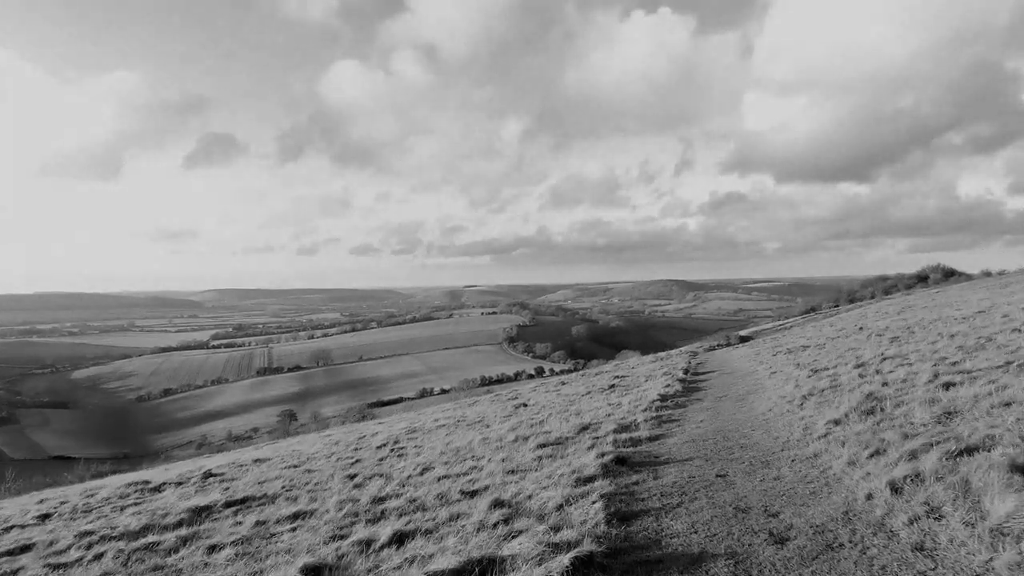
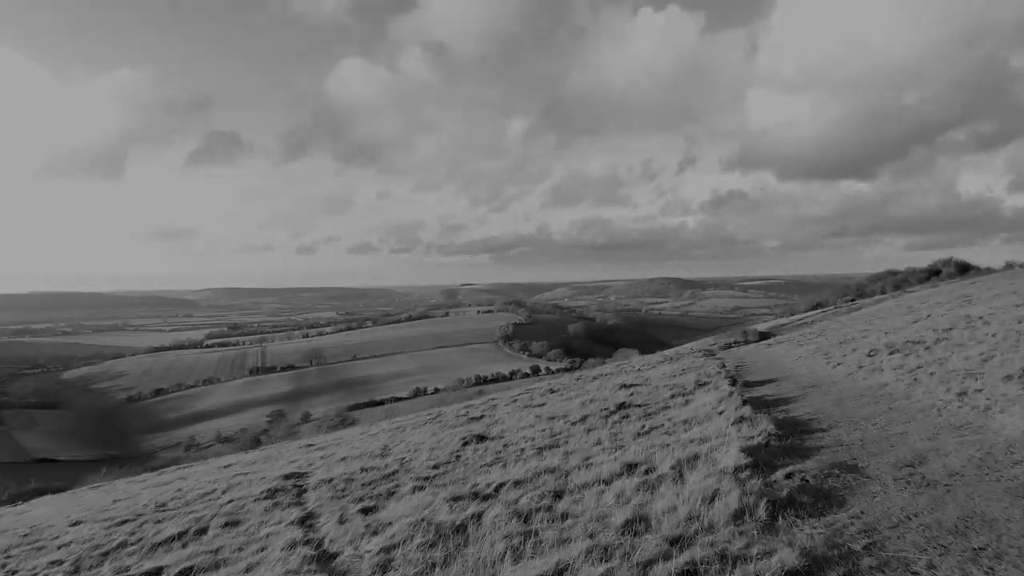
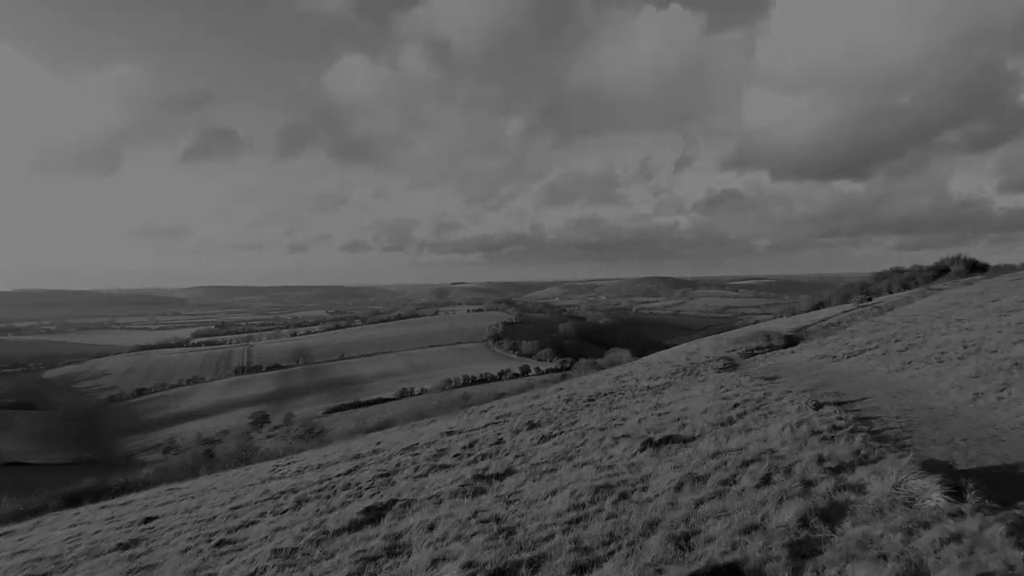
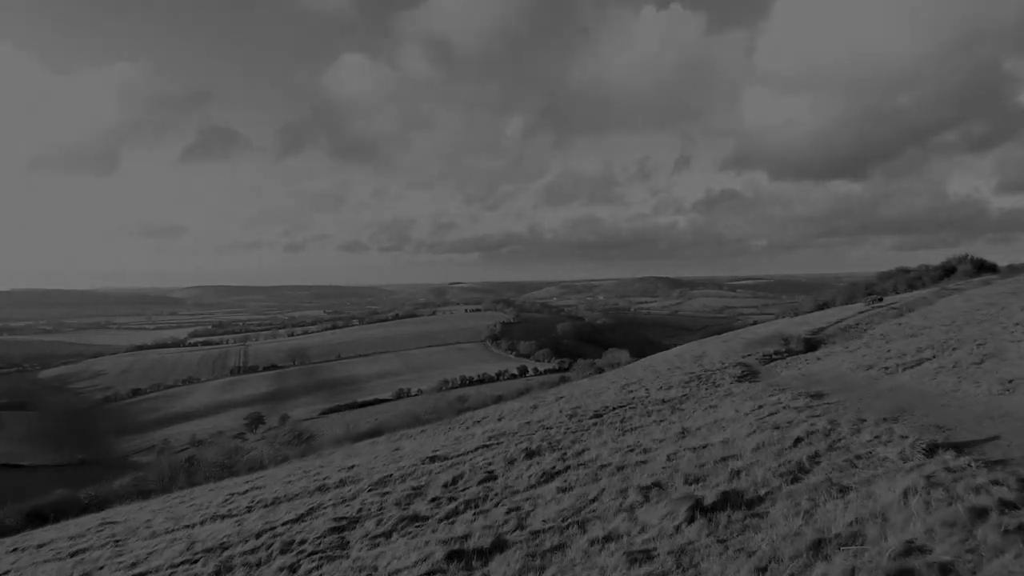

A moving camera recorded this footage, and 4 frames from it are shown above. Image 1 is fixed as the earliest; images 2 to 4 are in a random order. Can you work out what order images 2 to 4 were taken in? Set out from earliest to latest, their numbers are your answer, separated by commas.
2, 3, 4
